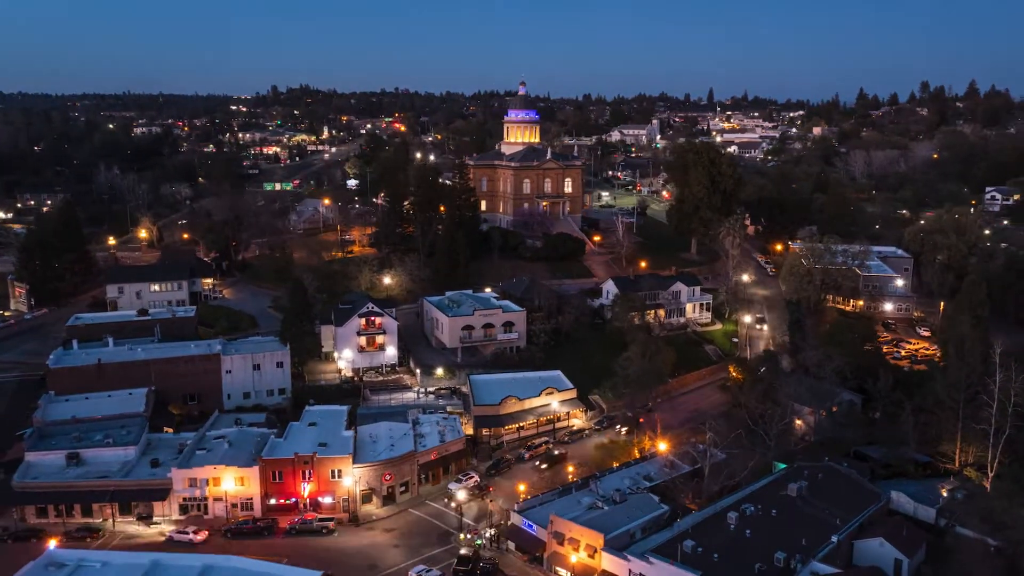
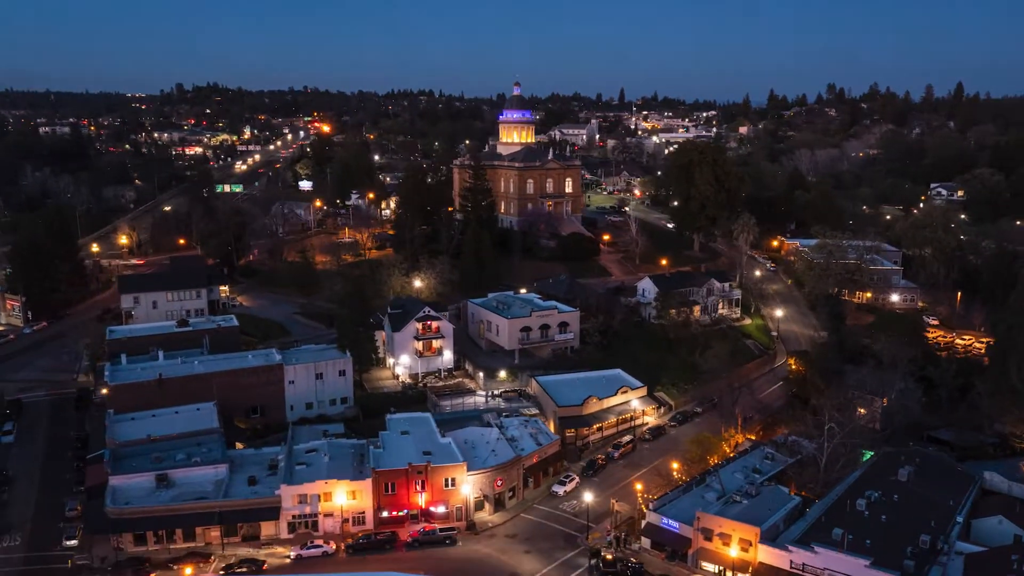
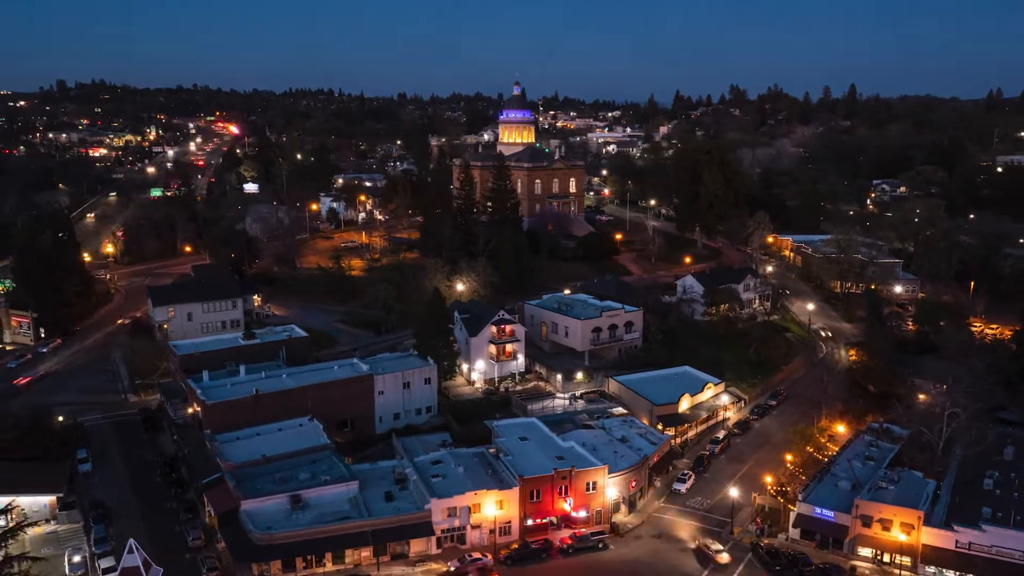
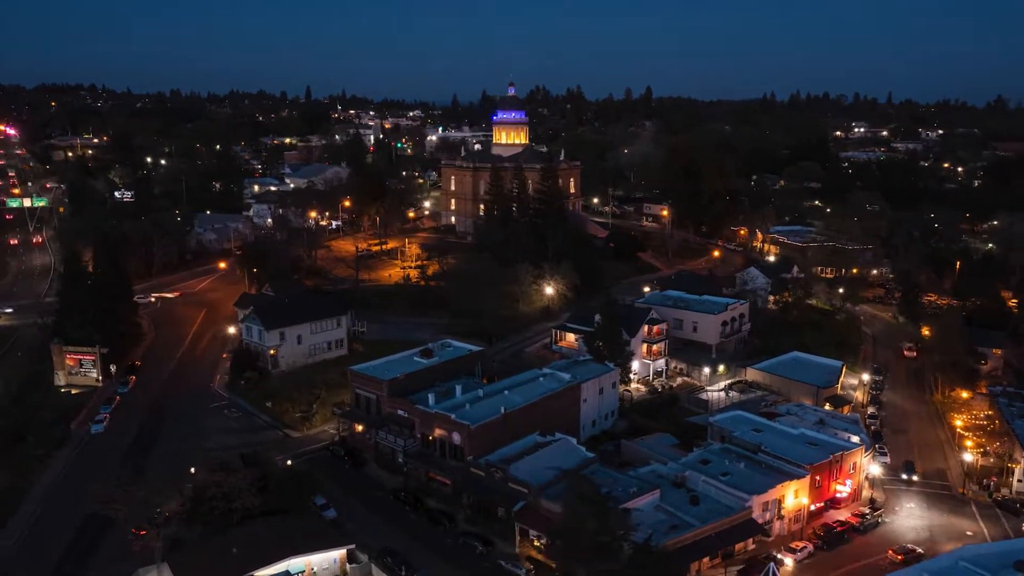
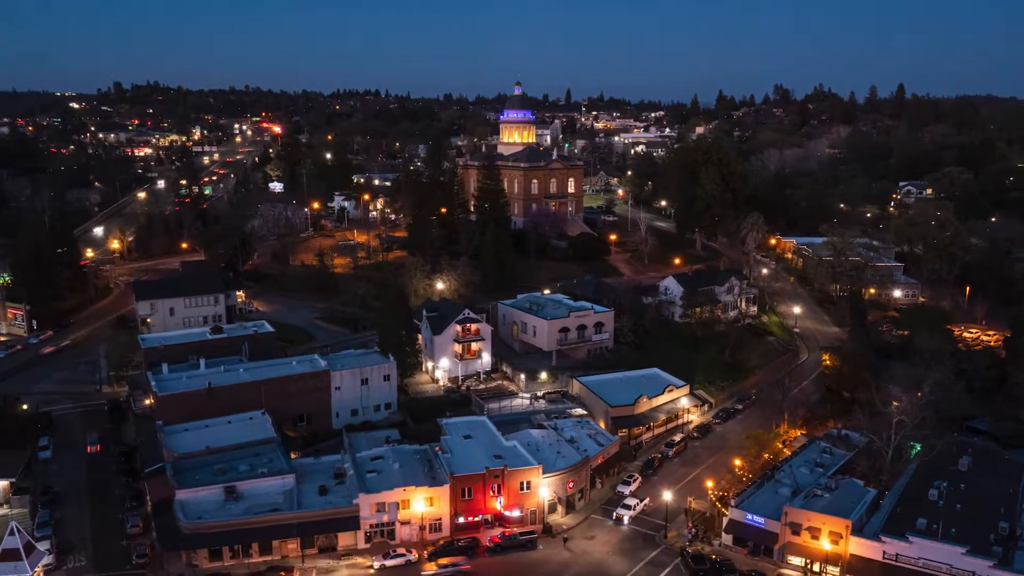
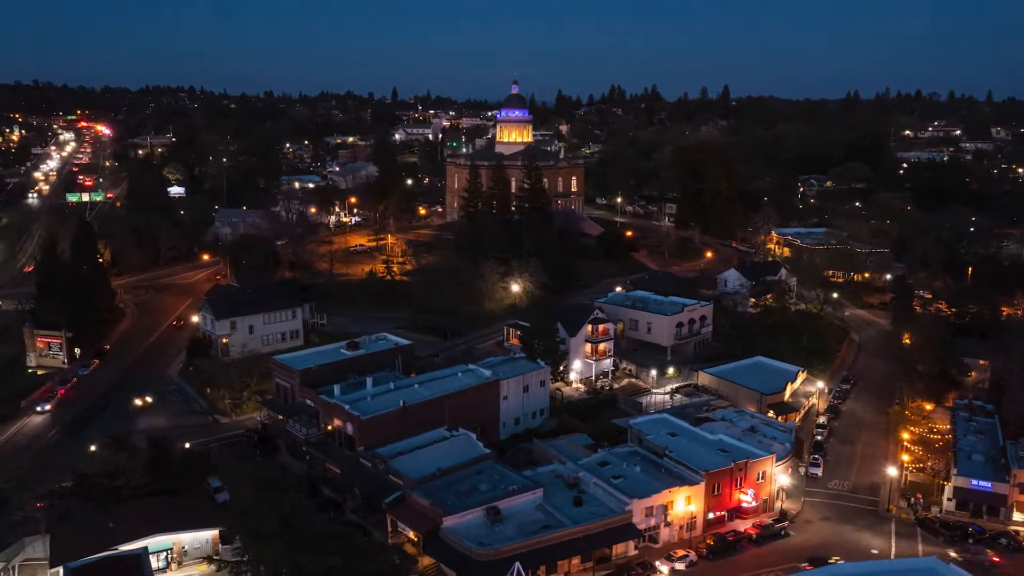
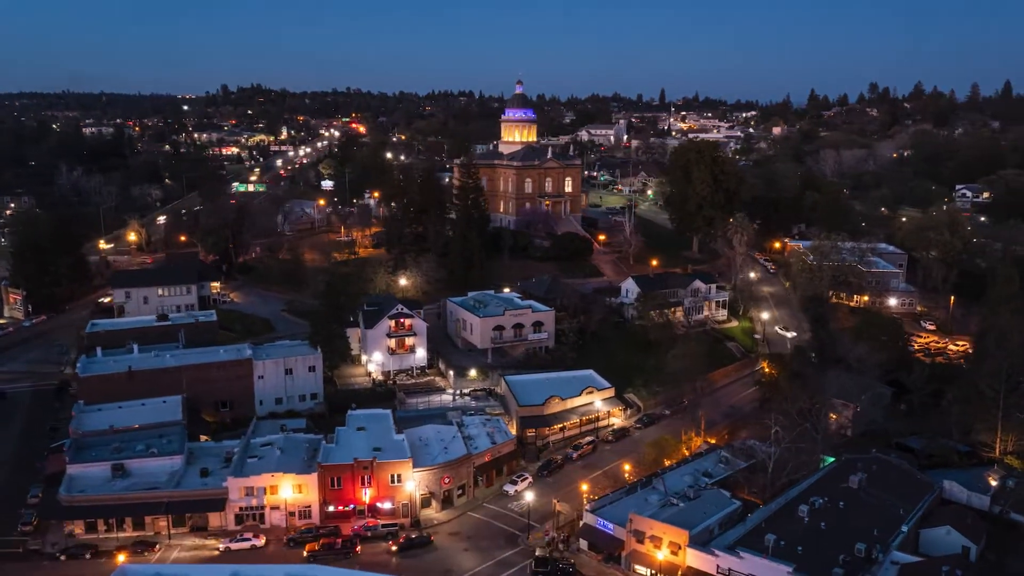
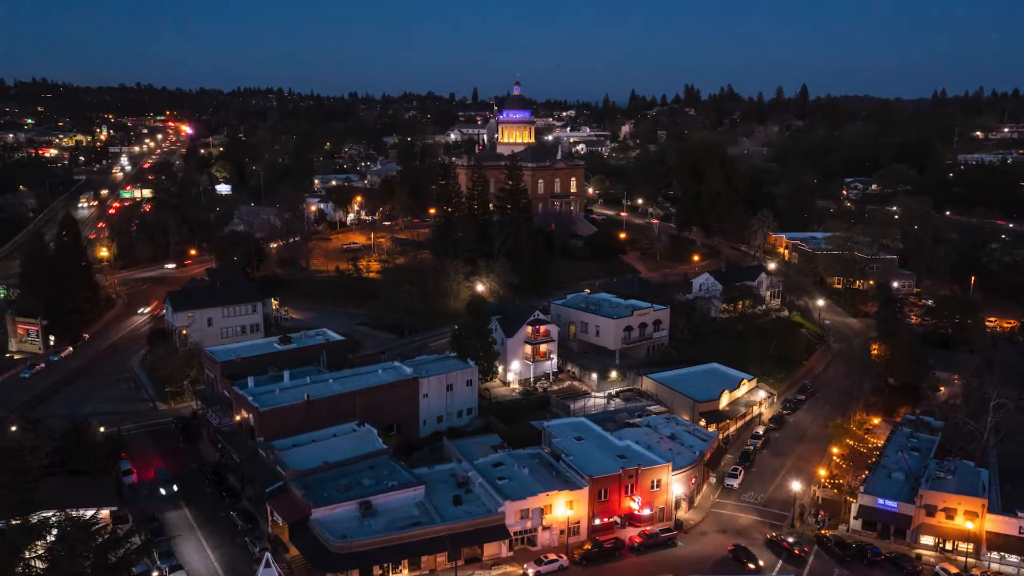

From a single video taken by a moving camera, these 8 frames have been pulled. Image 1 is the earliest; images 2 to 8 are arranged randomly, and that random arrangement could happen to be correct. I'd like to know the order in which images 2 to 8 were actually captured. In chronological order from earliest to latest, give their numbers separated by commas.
7, 2, 5, 3, 8, 6, 4
